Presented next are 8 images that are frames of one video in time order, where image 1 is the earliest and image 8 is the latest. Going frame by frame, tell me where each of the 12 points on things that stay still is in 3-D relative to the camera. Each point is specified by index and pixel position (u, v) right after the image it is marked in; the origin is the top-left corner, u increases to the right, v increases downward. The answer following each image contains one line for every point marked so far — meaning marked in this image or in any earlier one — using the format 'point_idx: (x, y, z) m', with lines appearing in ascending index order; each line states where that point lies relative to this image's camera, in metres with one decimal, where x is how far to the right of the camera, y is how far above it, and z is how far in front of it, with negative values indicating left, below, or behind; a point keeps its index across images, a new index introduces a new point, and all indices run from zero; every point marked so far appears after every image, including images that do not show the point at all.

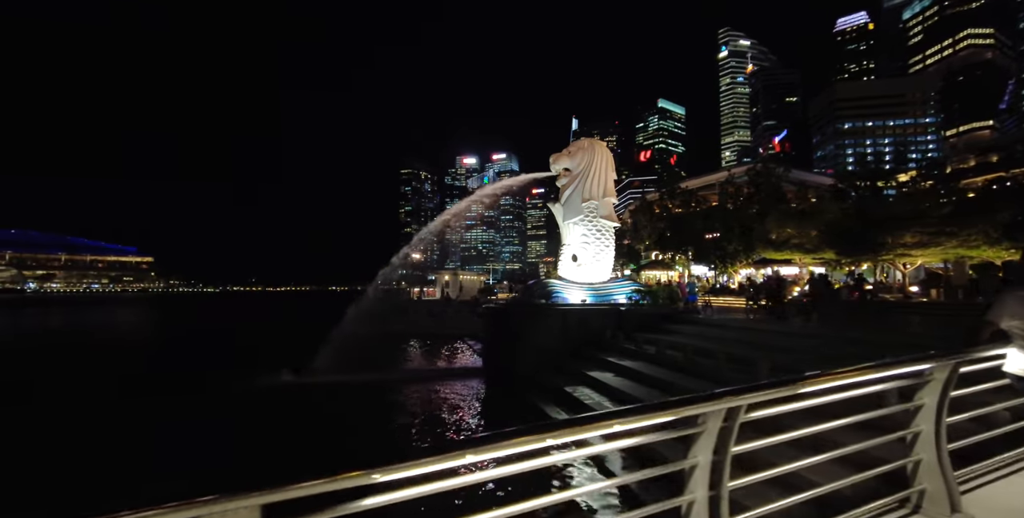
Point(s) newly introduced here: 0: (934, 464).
0: (+2.6, -1.3, +2.7) m
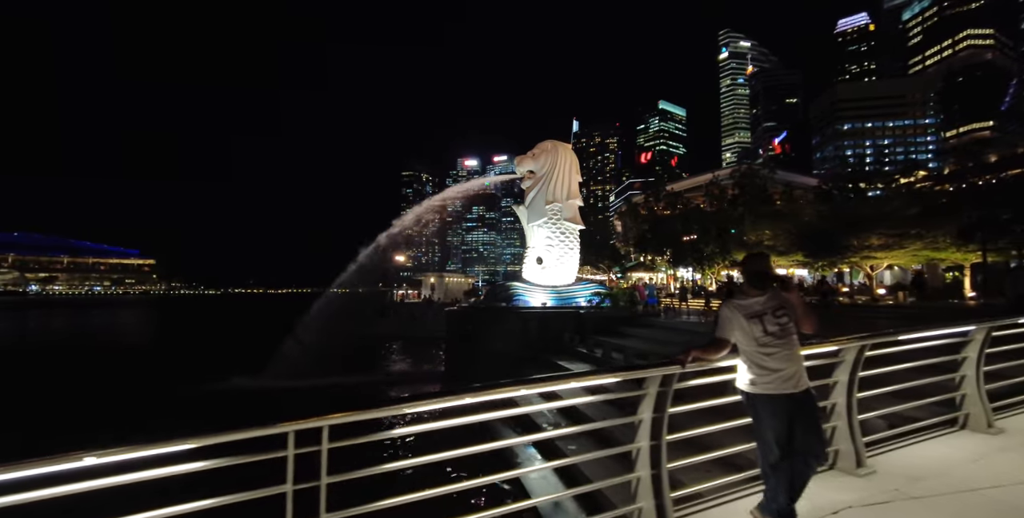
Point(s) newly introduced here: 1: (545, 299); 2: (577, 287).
0: (+0.8, -1.3, +2.6) m
1: (+1.4, -1.7, +19.1) m
2: (+2.9, -1.2, +19.4) m
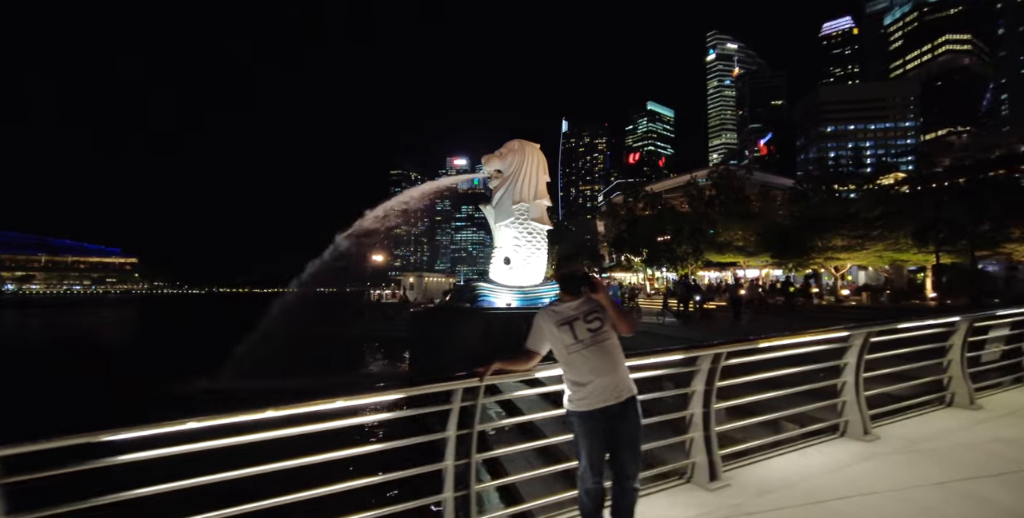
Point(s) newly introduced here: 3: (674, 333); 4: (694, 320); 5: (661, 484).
0: (-0.3, -1.4, +2.5) m
1: (-0.1, -1.8, +19.0) m
2: (+1.4, -1.3, +19.4) m
3: (+5.1, -2.3, +13.6) m
4: (+6.5, -2.2, +15.5) m
5: (+1.1, -1.6, +3.2) m
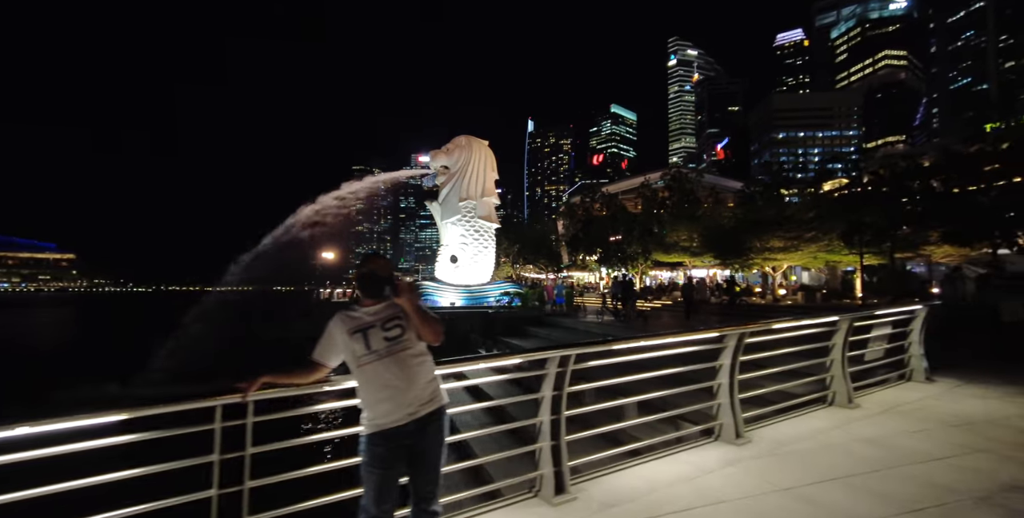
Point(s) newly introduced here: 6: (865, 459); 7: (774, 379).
0: (-1.4, -1.3, +2.1) m
1: (-2.4, -1.7, +18.6) m
2: (-1.0, -1.2, +19.1) m
3: (+3.2, -2.3, +13.6) m
4: (+4.4, -2.1, +15.7) m
5: (0.0, -1.6, +2.9) m
6: (+2.8, -1.6, +3.4) m
7: (+4.2, -1.9, +7.0) m
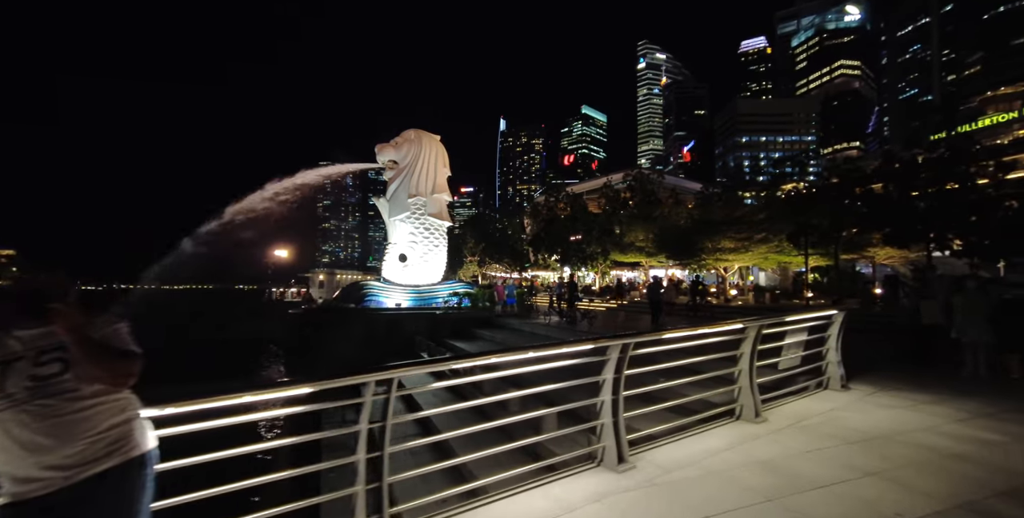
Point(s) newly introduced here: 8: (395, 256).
0: (-2.4, -1.3, +1.5) m
1: (-4.5, -1.6, +17.9) m
2: (-3.1, -1.2, +18.4) m
3: (+1.4, -2.3, +13.2) m
4: (+2.5, -2.1, +15.3) m
5: (-1.1, -1.6, +2.4) m
6: (+1.7, -1.6, +3.0) m
7: (+2.9, -1.9, +6.7) m
8: (-5.0, +0.1, +18.5) m
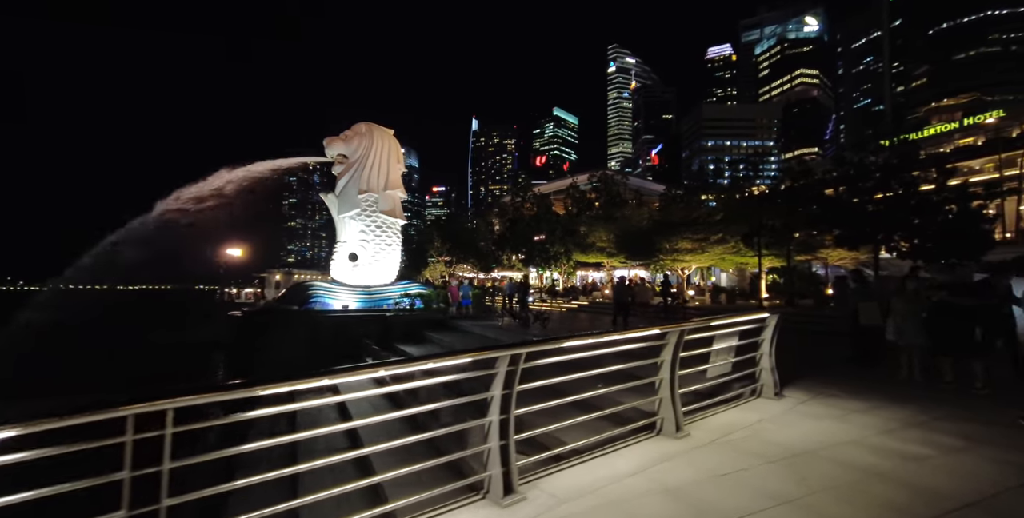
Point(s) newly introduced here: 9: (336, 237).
0: (-3.2, -1.3, +0.8) m
1: (-6.2, -1.6, +17.0) m
2: (-4.9, -1.1, +17.7) m
3: (-0.1, -2.3, +12.7) m
4: (+0.9, -2.1, +14.9) m
5: (-1.9, -1.6, +1.7) m
6: (+0.8, -1.6, +2.6) m
7: (+1.8, -1.9, +6.3) m
8: (-6.8, +0.2, +17.6) m
9: (-7.2, +0.9, +17.9) m
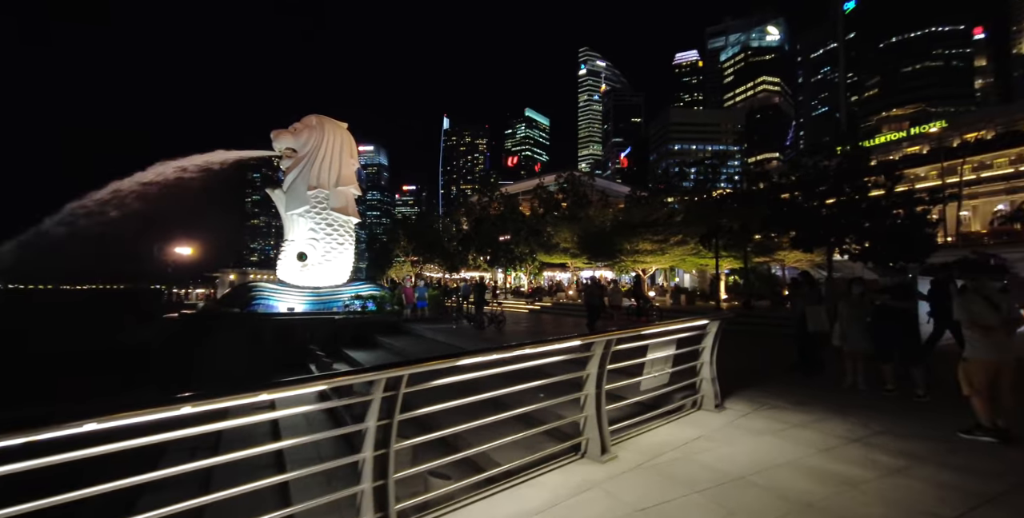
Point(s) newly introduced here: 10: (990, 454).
0: (-3.7, -1.3, +0.1) m
1: (-7.8, -1.6, +16.1) m
2: (-6.5, -1.1, +16.8) m
3: (-1.4, -2.3, +12.2) m
4: (-0.6, -2.2, +14.5) m
5: (-2.6, -1.6, +1.1) m
6: (+0.1, -1.6, +2.1) m
7: (+0.9, -1.9, +5.9) m
8: (-8.4, +0.2, +16.6) m
9: (-8.9, +0.9, +16.9) m
10: (+3.7, -1.5, +3.4) m
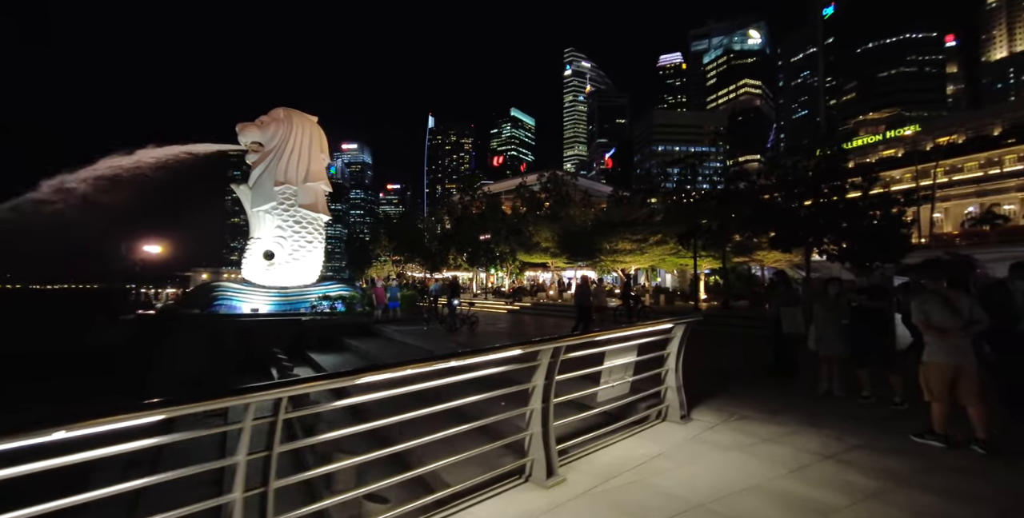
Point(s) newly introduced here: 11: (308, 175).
0: (-4.1, -1.3, -0.5) m
1: (-8.7, -1.6, +15.4) m
2: (-7.4, -1.1, +16.2) m
3: (-2.1, -2.3, +11.7) m
4: (-1.4, -2.1, +14.0) m
5: (-3.0, -1.6, +0.6) m
6: (-0.3, -1.6, +1.7) m
7: (+0.3, -1.9, +5.5) m
8: (-9.2, +0.2, +15.9) m
9: (-9.7, +0.9, +16.2) m
10: (+3.3, -1.5, +3.1) m
11: (-7.6, +3.1, +16.2) m
